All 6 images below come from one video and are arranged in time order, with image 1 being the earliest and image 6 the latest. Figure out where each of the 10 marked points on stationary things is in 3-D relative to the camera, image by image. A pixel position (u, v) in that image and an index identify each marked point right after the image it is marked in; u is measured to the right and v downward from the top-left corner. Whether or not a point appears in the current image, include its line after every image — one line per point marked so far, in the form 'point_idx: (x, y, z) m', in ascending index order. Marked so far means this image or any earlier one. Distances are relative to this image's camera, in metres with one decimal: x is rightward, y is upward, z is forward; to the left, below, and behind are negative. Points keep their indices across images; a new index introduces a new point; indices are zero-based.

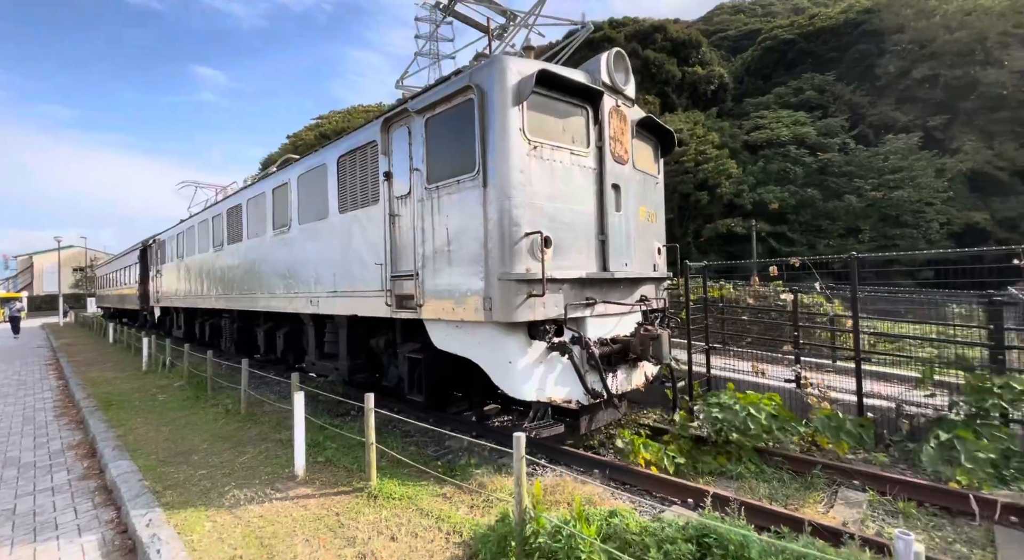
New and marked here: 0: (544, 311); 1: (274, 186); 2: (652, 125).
0: (+0.3, -0.3, +4.2) m
1: (-3.8, +1.5, +8.3) m
2: (+1.6, +1.7, +5.7) m
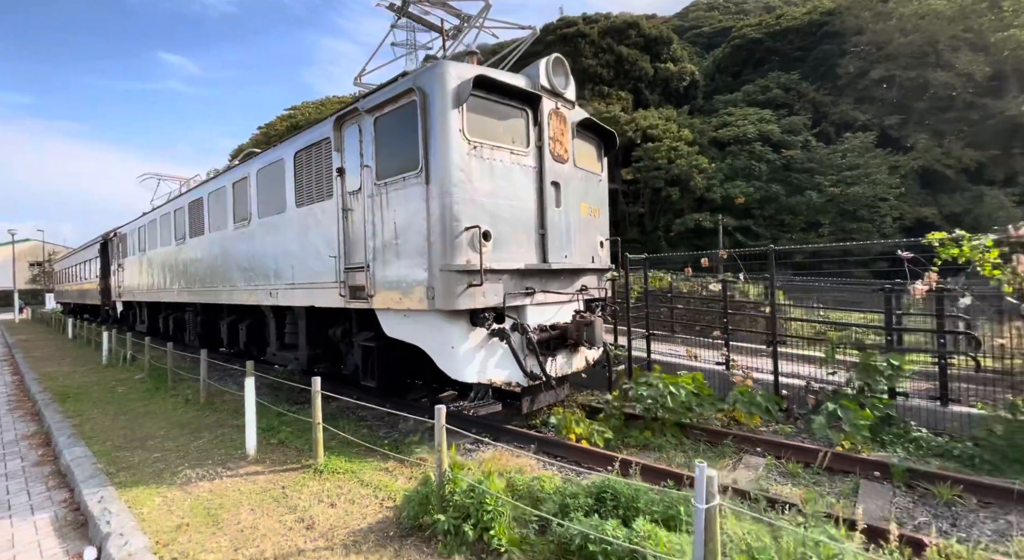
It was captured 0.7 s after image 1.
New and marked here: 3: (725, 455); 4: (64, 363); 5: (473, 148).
0: (-0.2, -0.2, +4.5) m
1: (-4.5, +1.6, +8.4) m
2: (+1.0, +1.8, +6.1) m
3: (+1.9, -1.5, +4.3) m
4: (-9.9, -1.8, +11.5) m
5: (-0.3, +1.2, +4.6) m
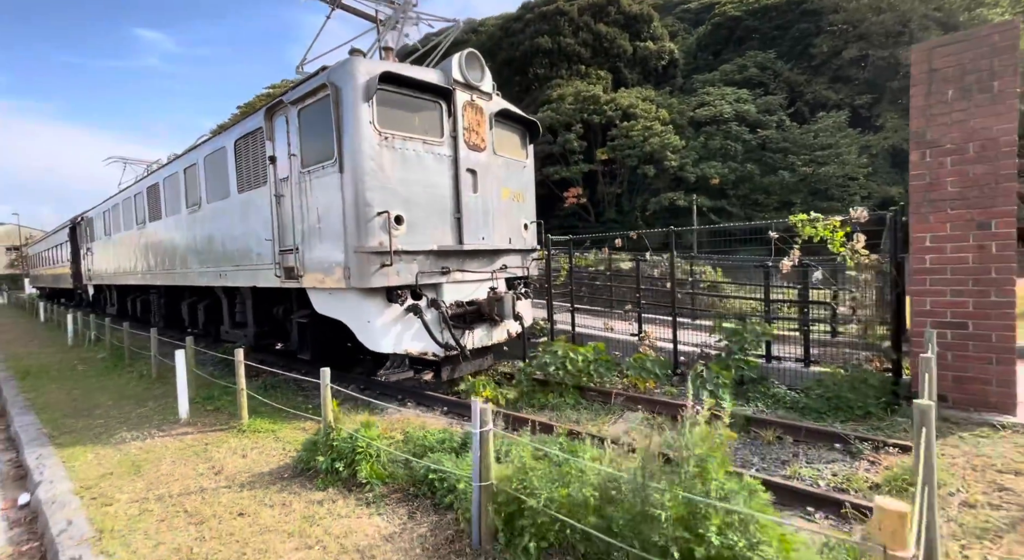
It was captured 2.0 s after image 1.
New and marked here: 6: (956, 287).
0: (-1.1, 0.0, +5.0) m
1: (-5.5, +1.9, +8.7) m
2: (0.0, +2.1, +6.5) m
3: (+1.0, -1.3, +4.9) m
4: (-10.9, -1.5, +11.8) m
5: (-1.2, +1.4, +5.0) m
6: (+3.6, -0.1, +4.2) m
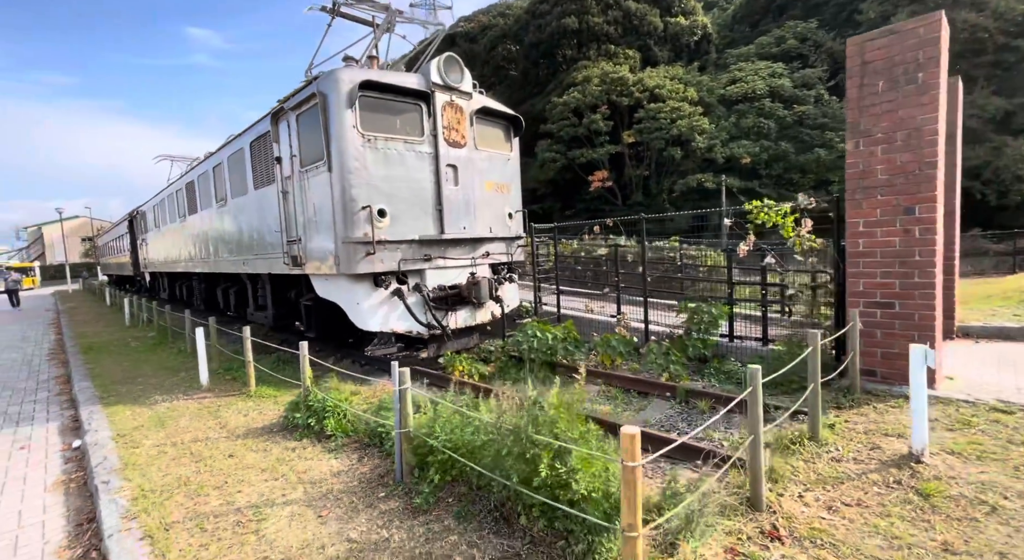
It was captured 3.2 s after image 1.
0: (-1.4, +0.2, +5.7) m
1: (-5.5, +2.2, +9.7) m
2: (-0.2, +2.3, +7.0) m
3: (+0.7, -1.1, +5.5) m
4: (-10.7, -1.2, +13.3) m
5: (-1.6, +1.5, +5.6) m
6: (+3.2, +0.1, +4.5) m
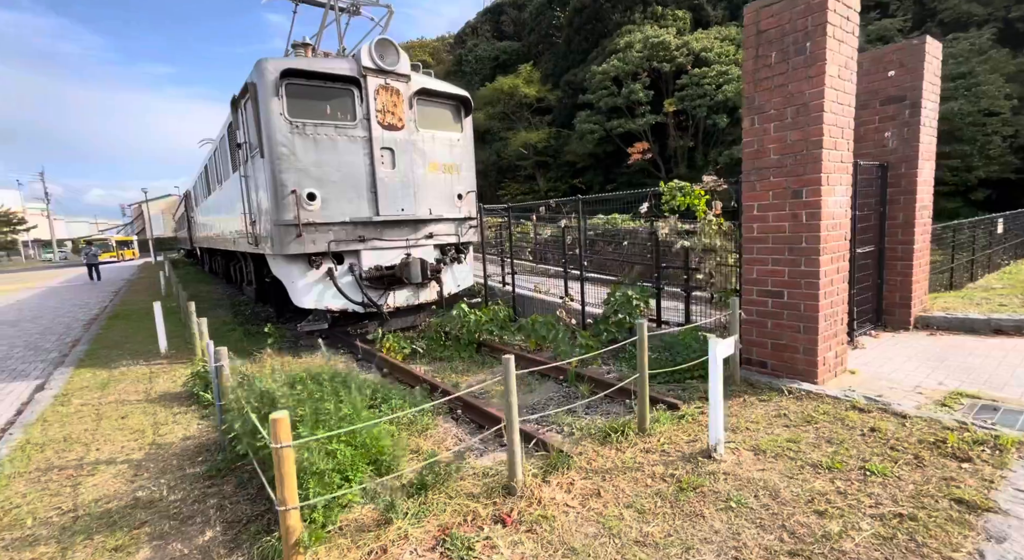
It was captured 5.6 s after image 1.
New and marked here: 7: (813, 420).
0: (-2.3, +0.4, +6.0) m
1: (-5.9, +2.7, +10.4) m
2: (-0.9, +2.6, +7.1) m
3: (-0.3, -0.9, +5.6) m
4: (-10.5, -0.4, +14.8) m
5: (-2.5, +1.7, +5.9) m
6: (+2.1, +0.2, +4.2) m
7: (+2.0, -0.9, +3.5) m
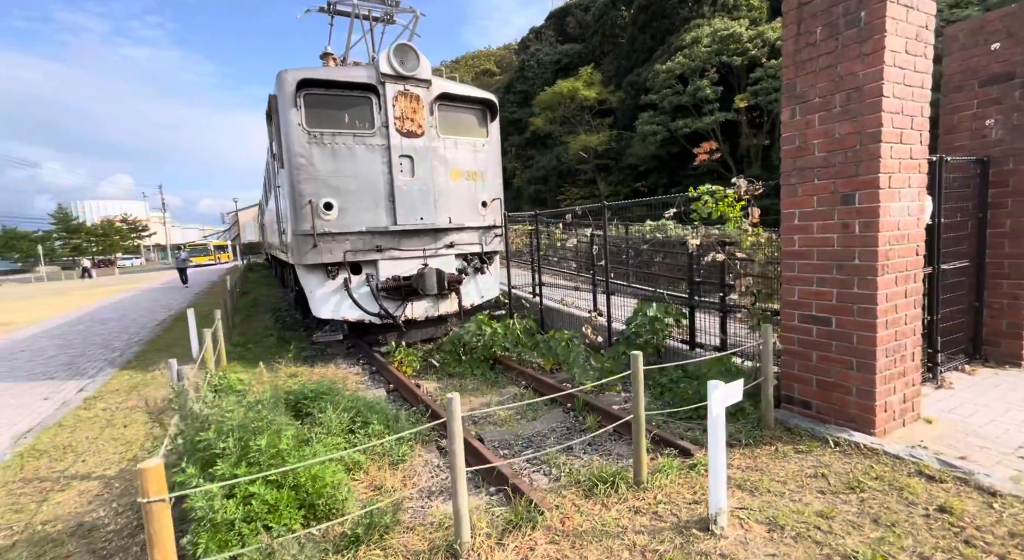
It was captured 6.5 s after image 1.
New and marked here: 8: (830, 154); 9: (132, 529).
0: (-2.1, +0.3, +5.9) m
1: (-4.9, +2.5, +10.8) m
2: (-0.5, +2.4, +6.8) m
3: (-0.1, -1.1, +5.2) m
4: (-8.9, -0.5, +15.8) m
5: (-2.2, +1.6, +5.8) m
6: (+2.1, 0.0, +3.5) m
7: (+1.8, -1.1, +2.8) m
8: (+2.1, +0.8, +3.4) m
9: (-2.0, -1.3, +2.7) m
